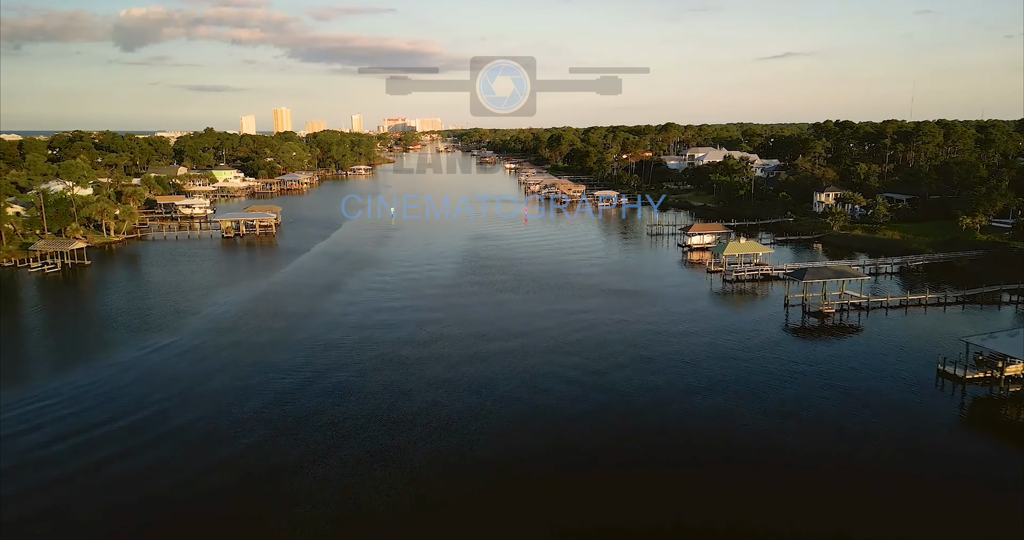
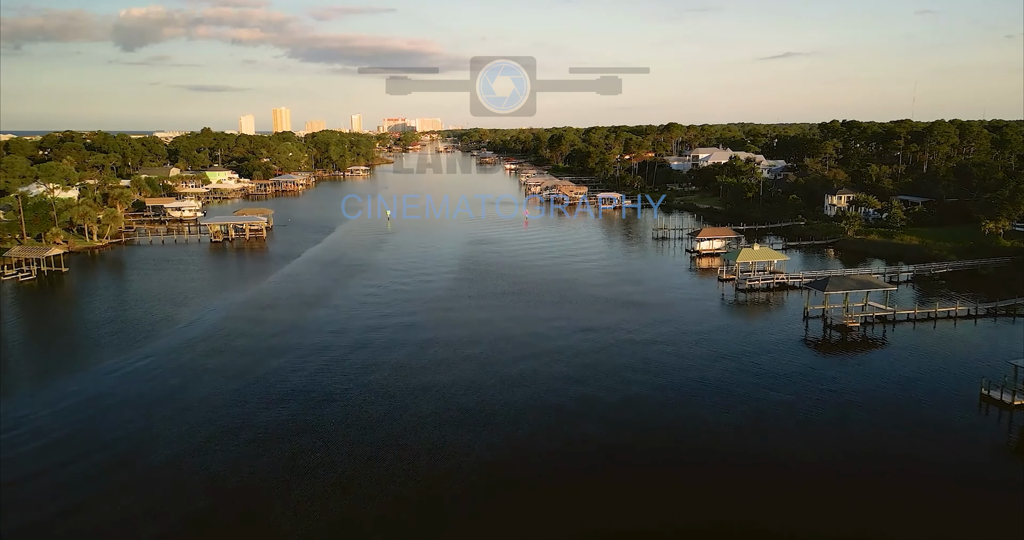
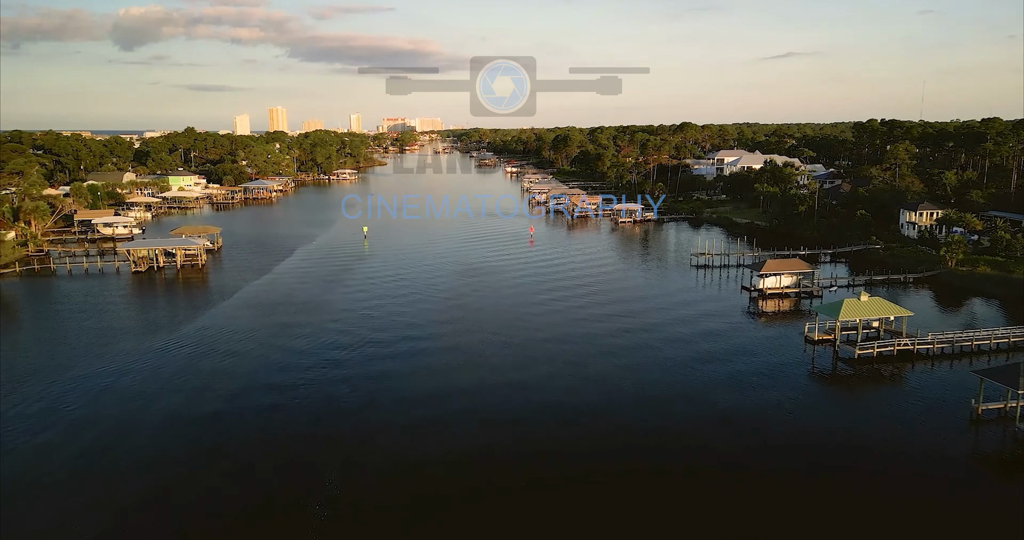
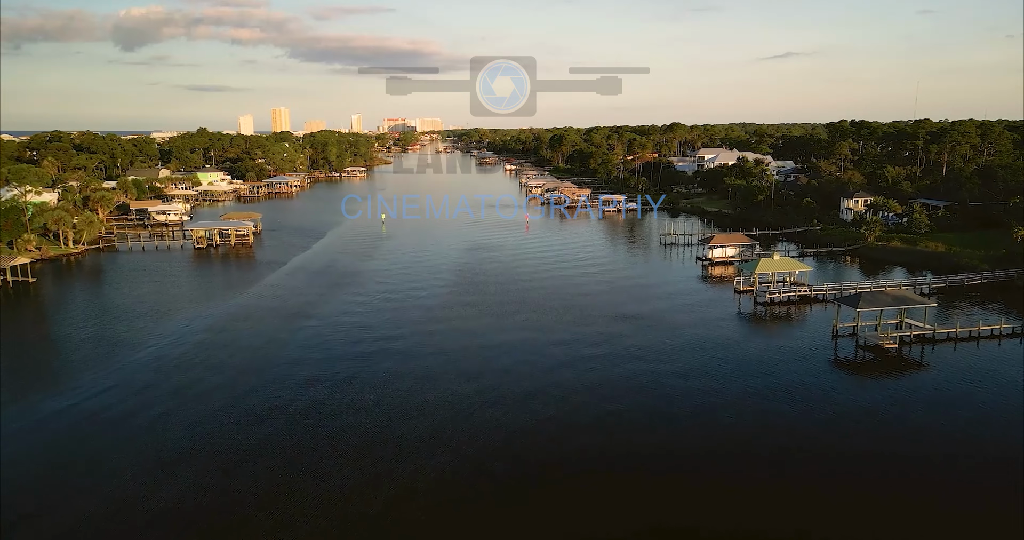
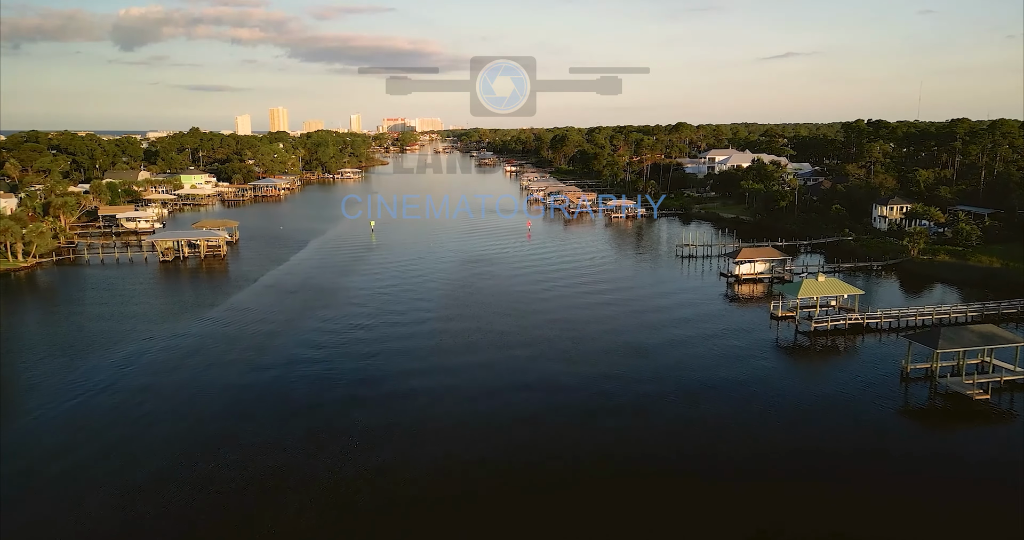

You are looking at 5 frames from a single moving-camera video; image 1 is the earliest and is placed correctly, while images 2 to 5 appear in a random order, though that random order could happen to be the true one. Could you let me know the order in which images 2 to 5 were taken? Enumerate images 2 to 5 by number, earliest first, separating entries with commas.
2, 4, 5, 3
